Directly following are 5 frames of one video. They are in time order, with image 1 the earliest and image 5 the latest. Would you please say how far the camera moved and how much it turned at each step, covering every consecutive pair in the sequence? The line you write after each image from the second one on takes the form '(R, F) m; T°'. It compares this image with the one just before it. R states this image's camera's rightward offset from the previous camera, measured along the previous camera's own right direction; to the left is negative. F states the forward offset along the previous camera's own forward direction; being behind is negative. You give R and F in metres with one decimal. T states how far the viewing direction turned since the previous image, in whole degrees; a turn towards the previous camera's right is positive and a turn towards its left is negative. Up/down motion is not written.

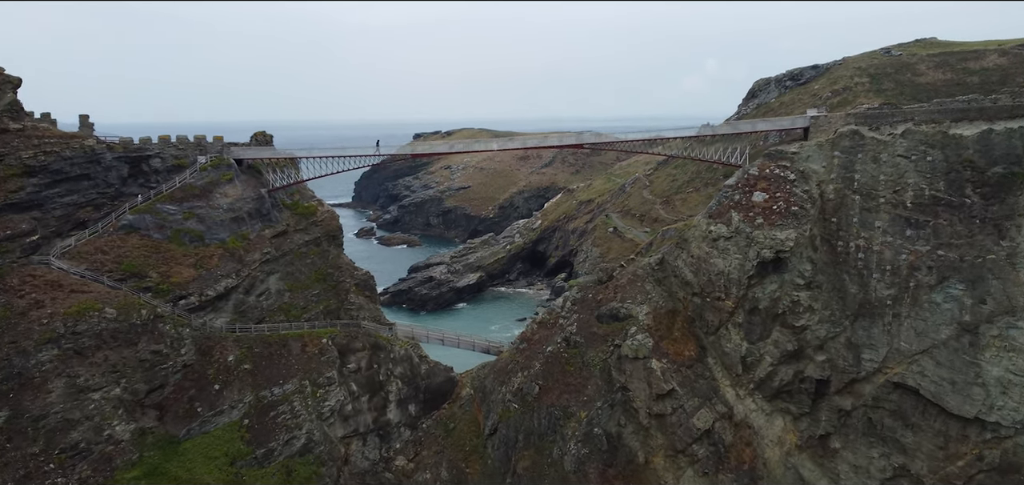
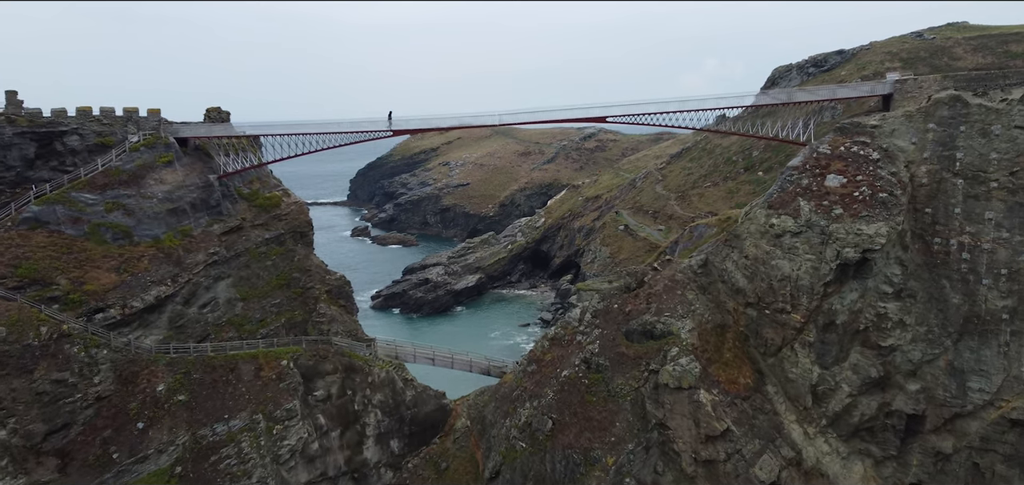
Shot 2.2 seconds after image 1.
(-0.3, +5.5) m; 0°
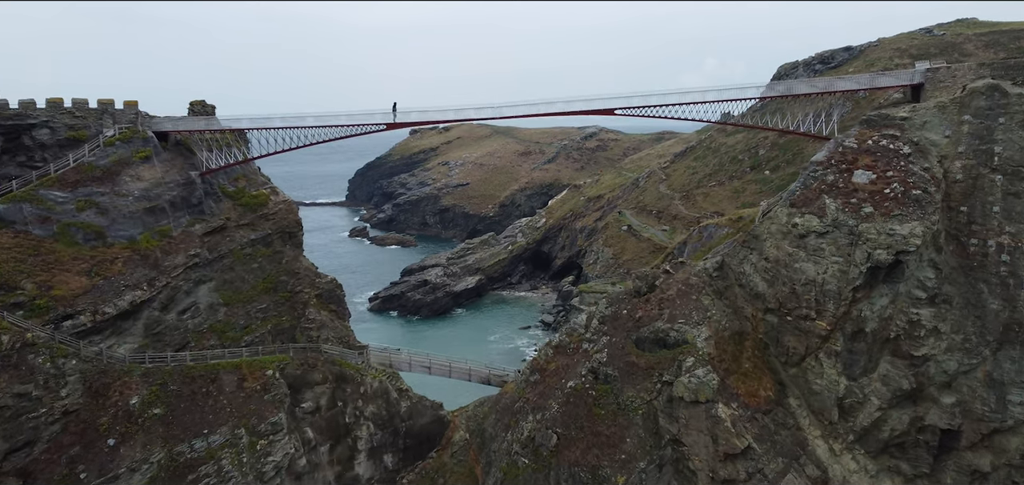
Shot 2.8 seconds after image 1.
(-0.1, +1.5) m; 0°
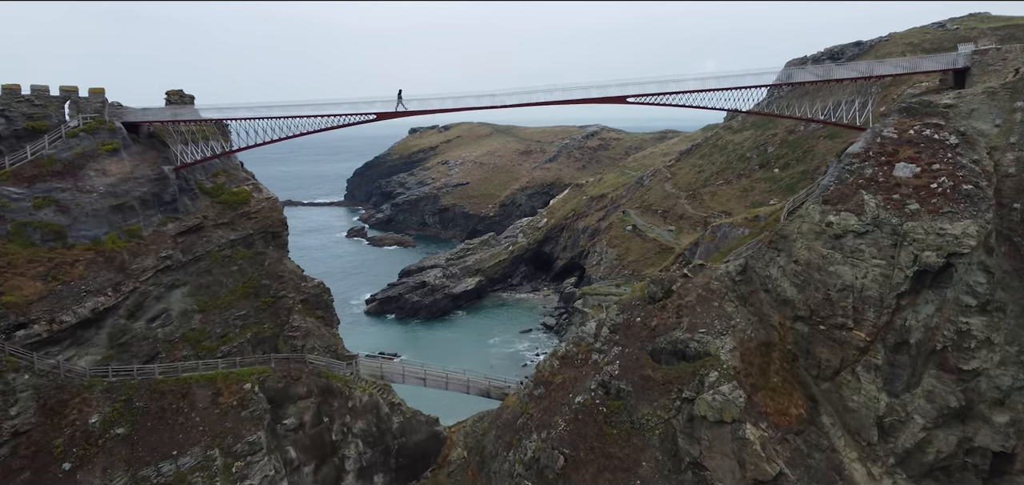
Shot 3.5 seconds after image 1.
(-0.1, +1.9) m; 0°
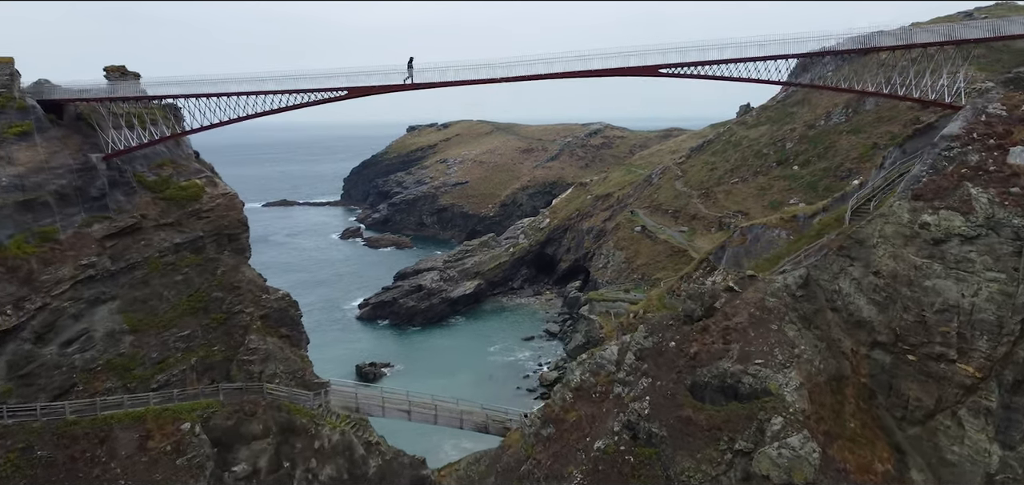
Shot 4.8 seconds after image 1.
(-0.1, +3.7) m; 0°
